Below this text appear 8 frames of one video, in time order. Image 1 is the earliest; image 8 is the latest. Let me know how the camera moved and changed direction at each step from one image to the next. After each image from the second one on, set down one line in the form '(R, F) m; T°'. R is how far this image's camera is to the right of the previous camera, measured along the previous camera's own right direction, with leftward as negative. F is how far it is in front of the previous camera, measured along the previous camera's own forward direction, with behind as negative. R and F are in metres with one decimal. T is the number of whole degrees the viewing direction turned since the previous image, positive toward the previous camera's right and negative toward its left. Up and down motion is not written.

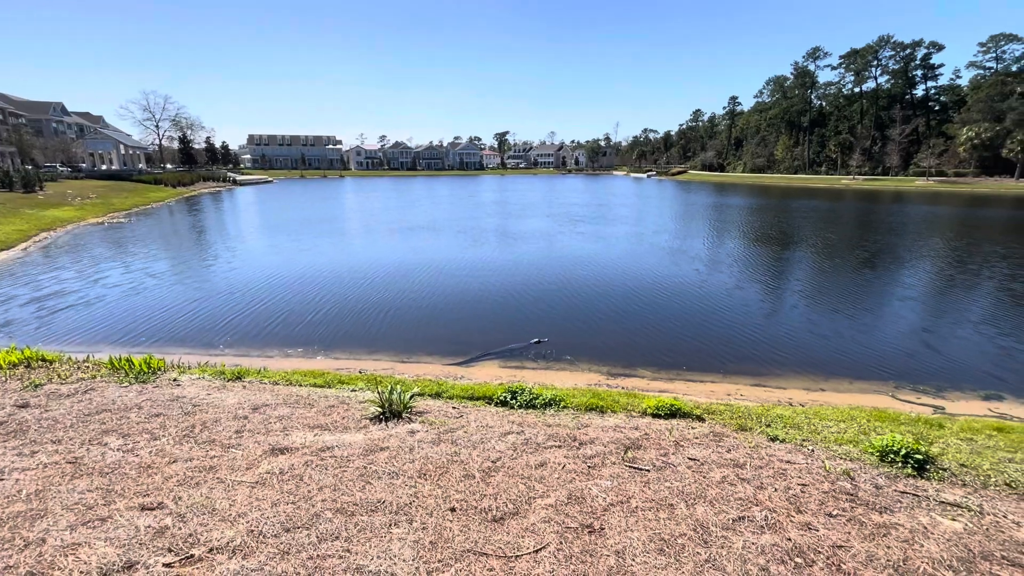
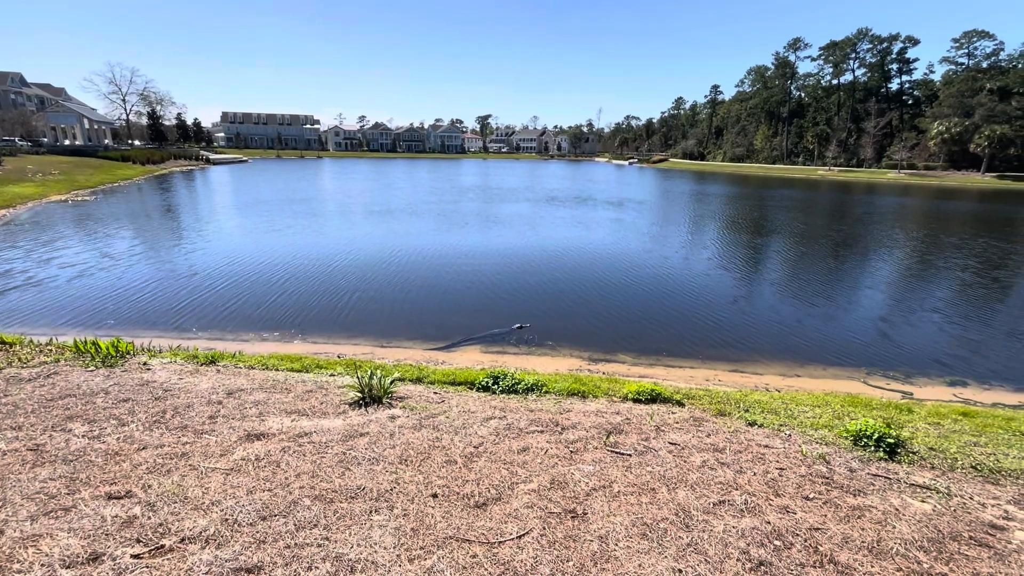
(0.0, +0.1) m; +2°
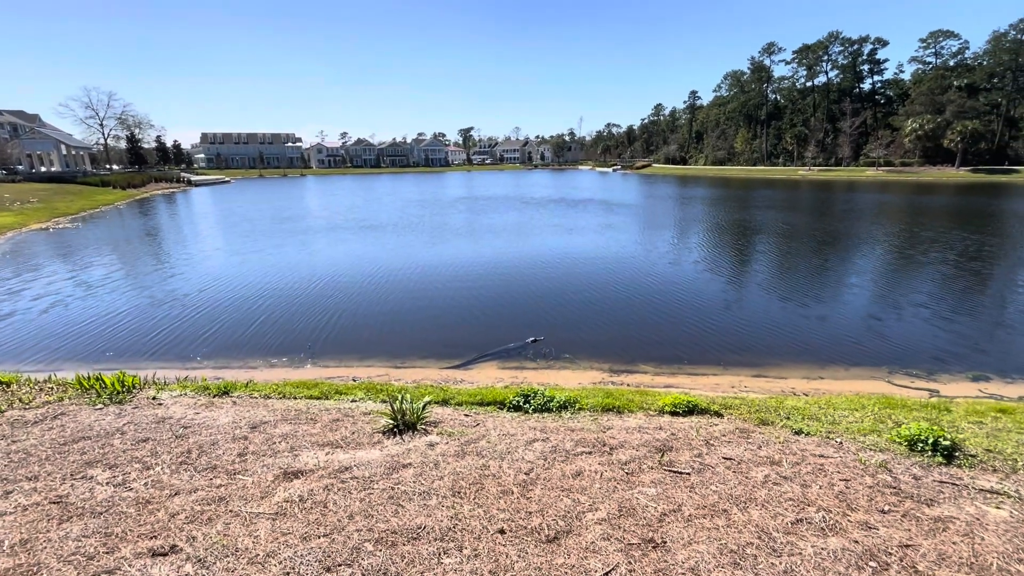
(-0.6, +0.2) m; +1°
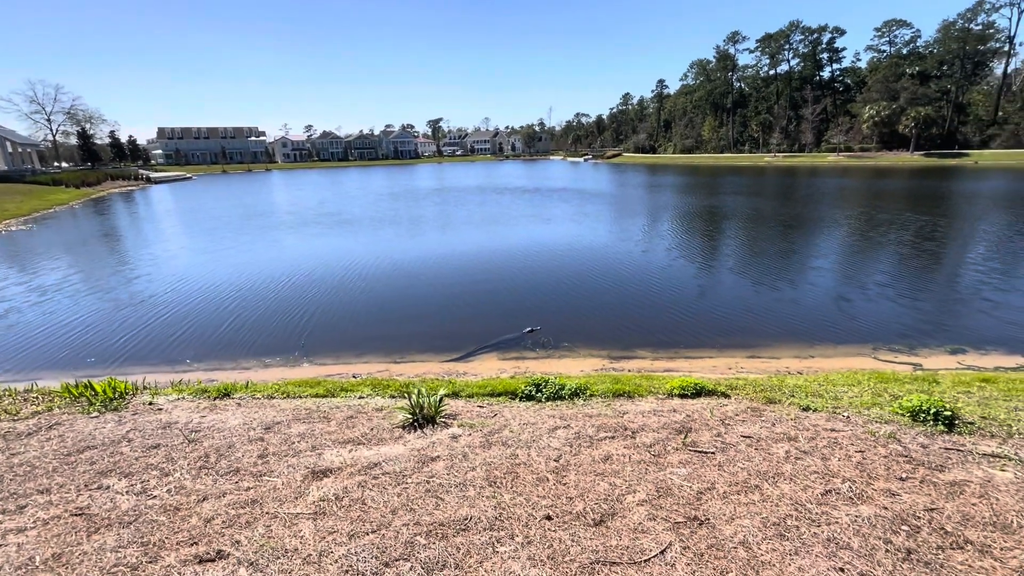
(-0.5, 0.0) m; +3°
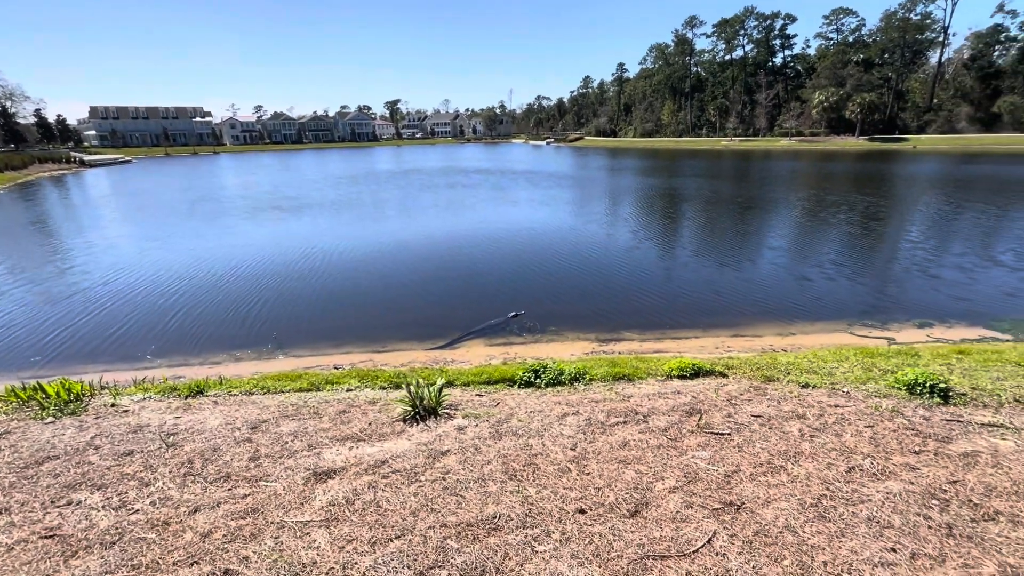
(-0.5, +0.3) m; +4°
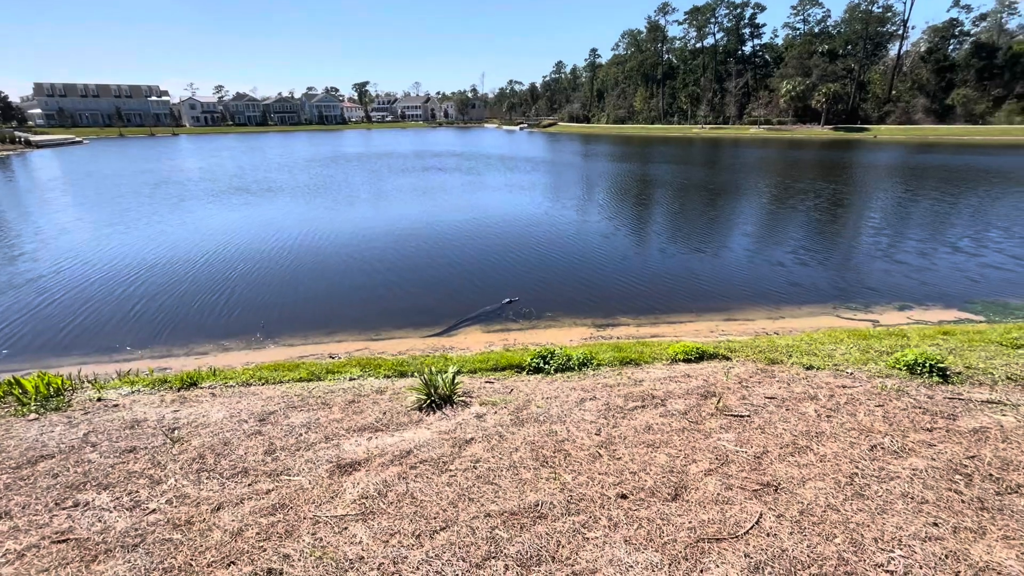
(-0.5, +0.1) m; +3°
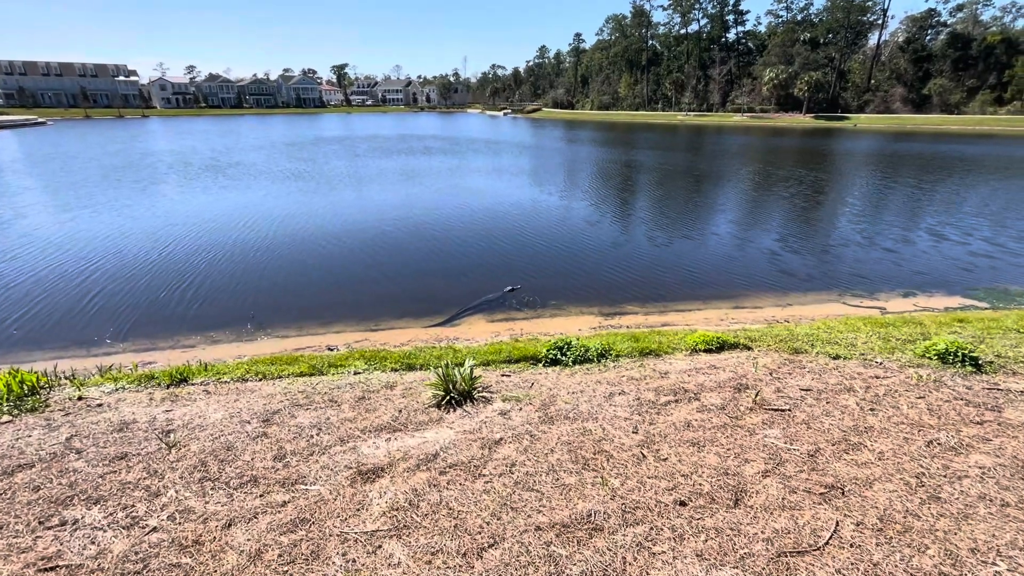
(-0.5, +0.4) m; +2°
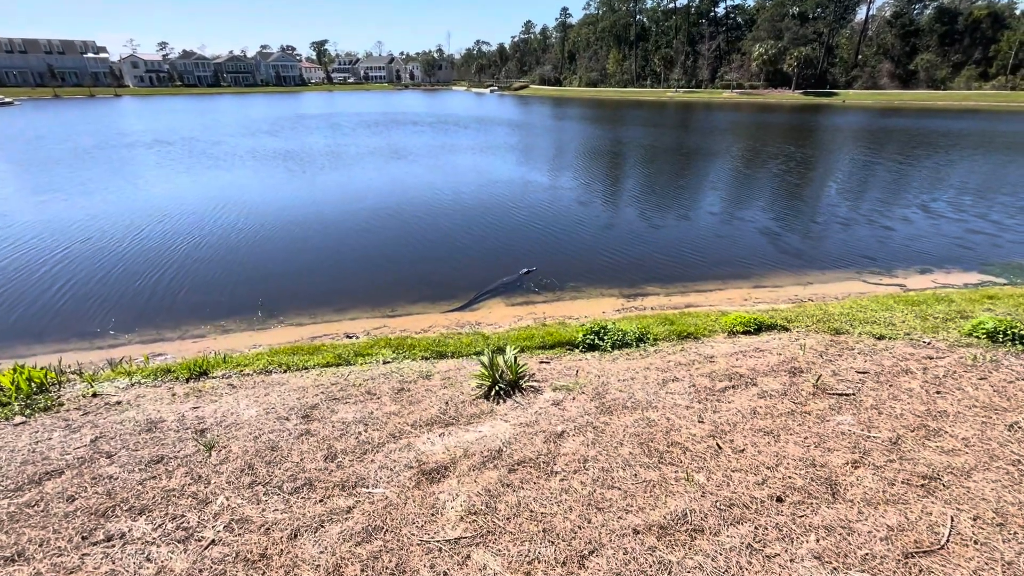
(-0.6, +0.3) m; +1°
